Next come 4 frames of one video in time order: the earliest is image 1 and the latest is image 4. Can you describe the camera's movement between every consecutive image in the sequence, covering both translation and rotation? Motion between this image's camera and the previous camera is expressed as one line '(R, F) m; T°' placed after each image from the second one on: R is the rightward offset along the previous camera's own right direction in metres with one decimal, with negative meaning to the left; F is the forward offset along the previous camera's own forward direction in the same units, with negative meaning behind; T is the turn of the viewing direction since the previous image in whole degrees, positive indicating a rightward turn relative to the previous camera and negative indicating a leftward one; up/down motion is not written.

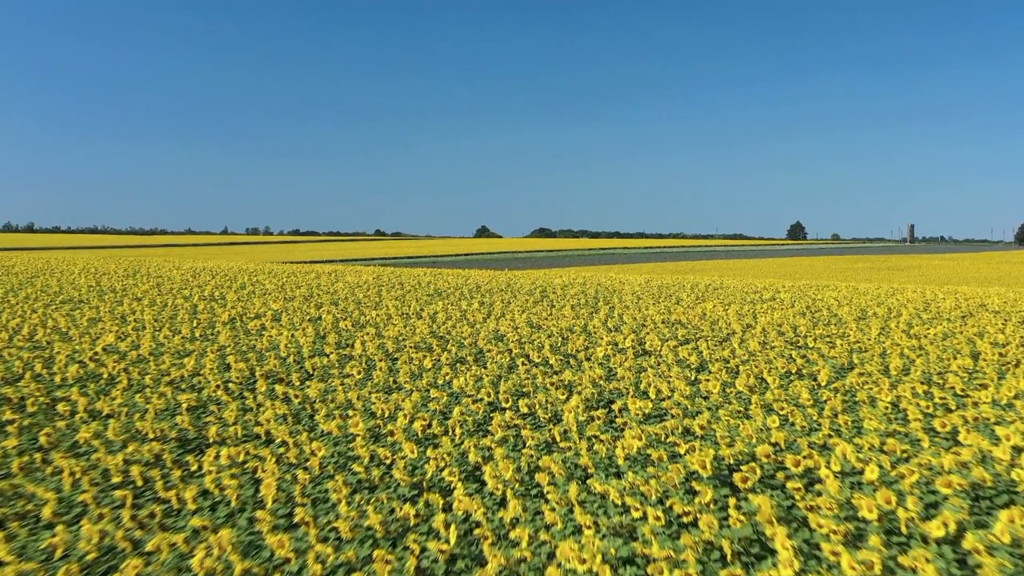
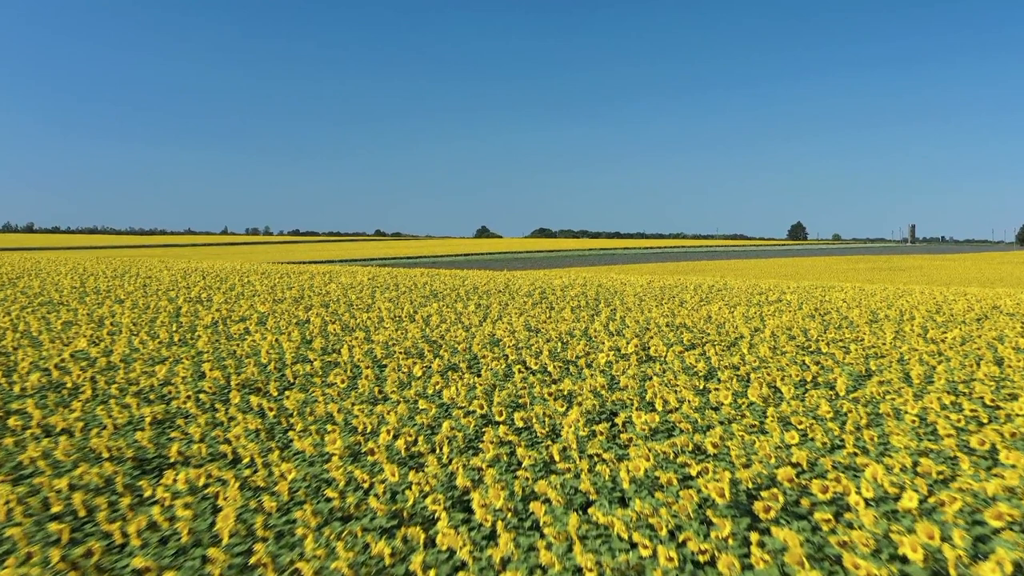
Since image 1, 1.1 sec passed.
(+0.1, +0.5) m; 0°
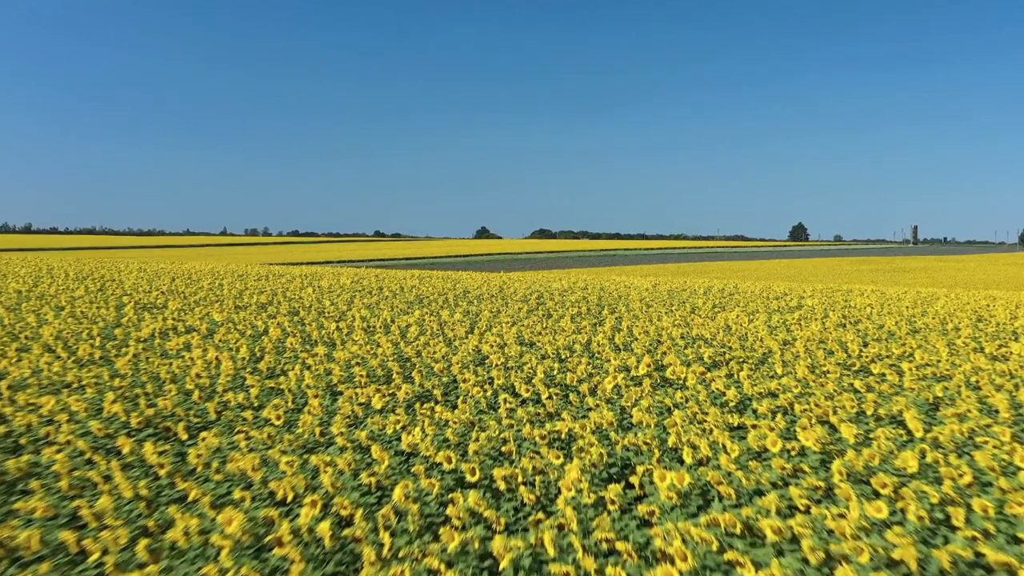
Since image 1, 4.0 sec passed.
(+0.1, +1.4) m; 0°
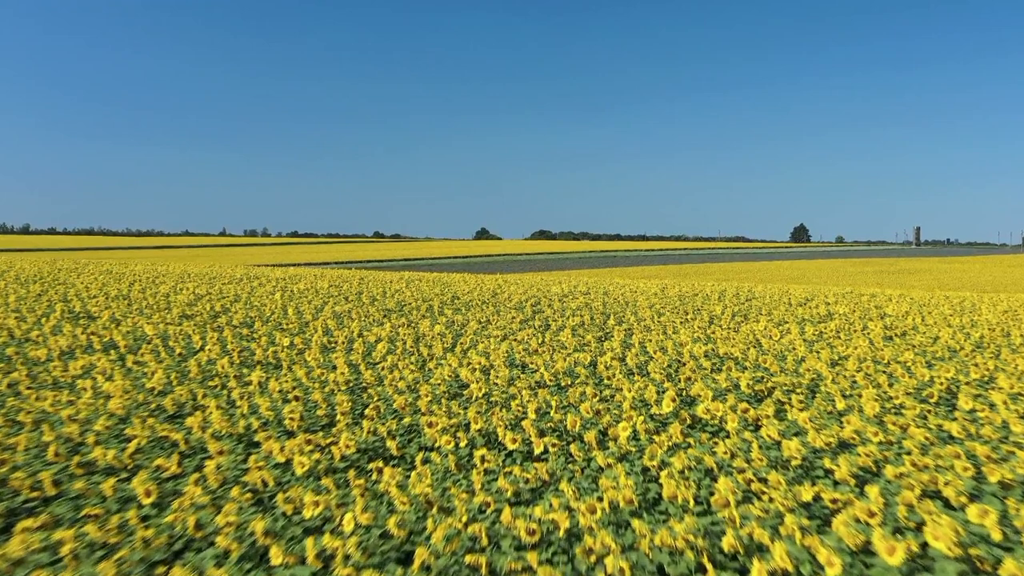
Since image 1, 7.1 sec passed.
(+0.1, +1.5) m; 0°
